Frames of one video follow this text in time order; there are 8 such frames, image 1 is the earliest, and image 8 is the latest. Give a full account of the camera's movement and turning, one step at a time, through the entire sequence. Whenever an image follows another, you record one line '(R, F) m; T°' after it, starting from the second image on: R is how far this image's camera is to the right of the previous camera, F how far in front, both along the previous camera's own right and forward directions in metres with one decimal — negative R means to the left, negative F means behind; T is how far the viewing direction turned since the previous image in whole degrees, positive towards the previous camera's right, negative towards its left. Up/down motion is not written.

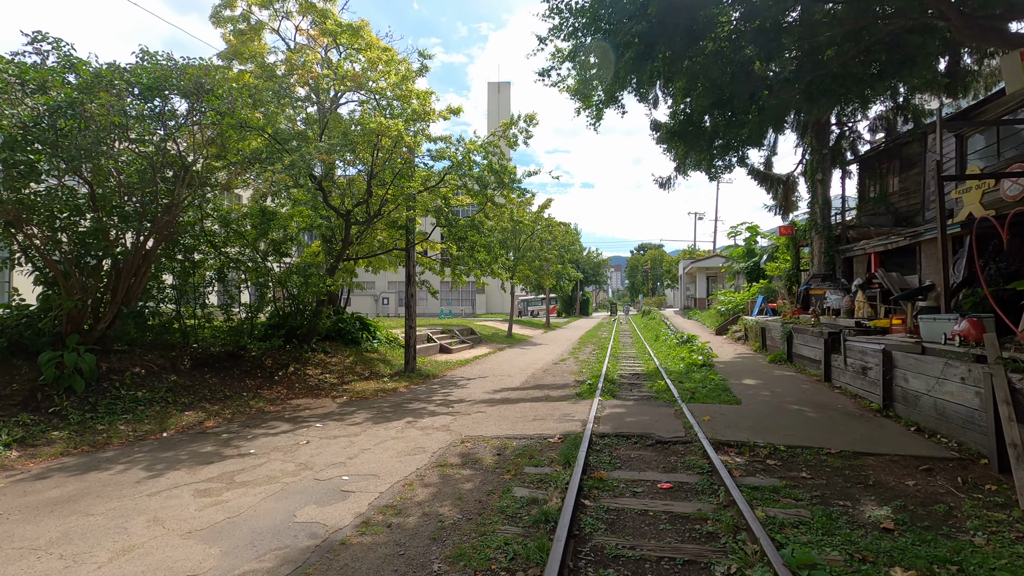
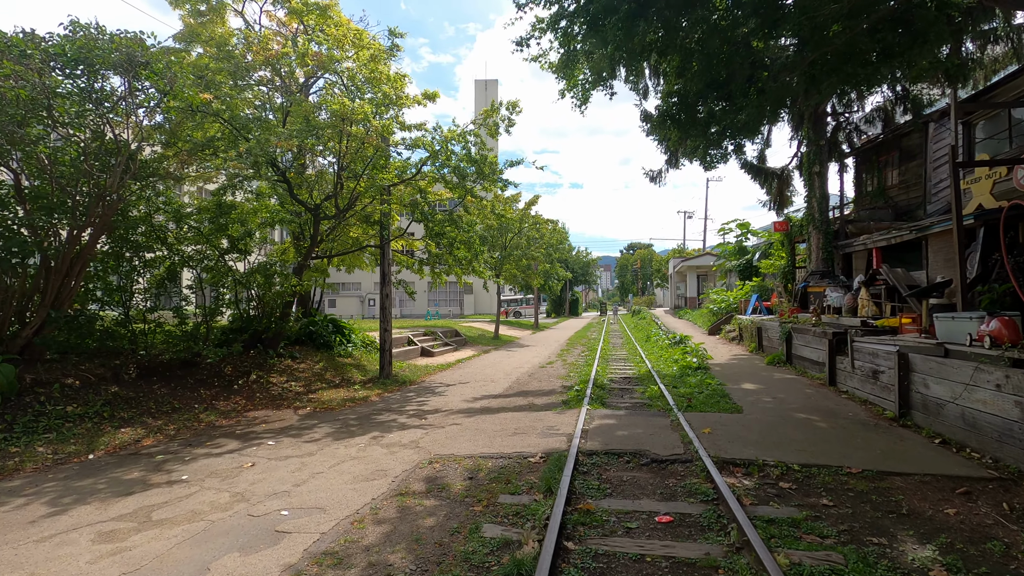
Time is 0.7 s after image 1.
(+0.2, +0.8) m; +1°
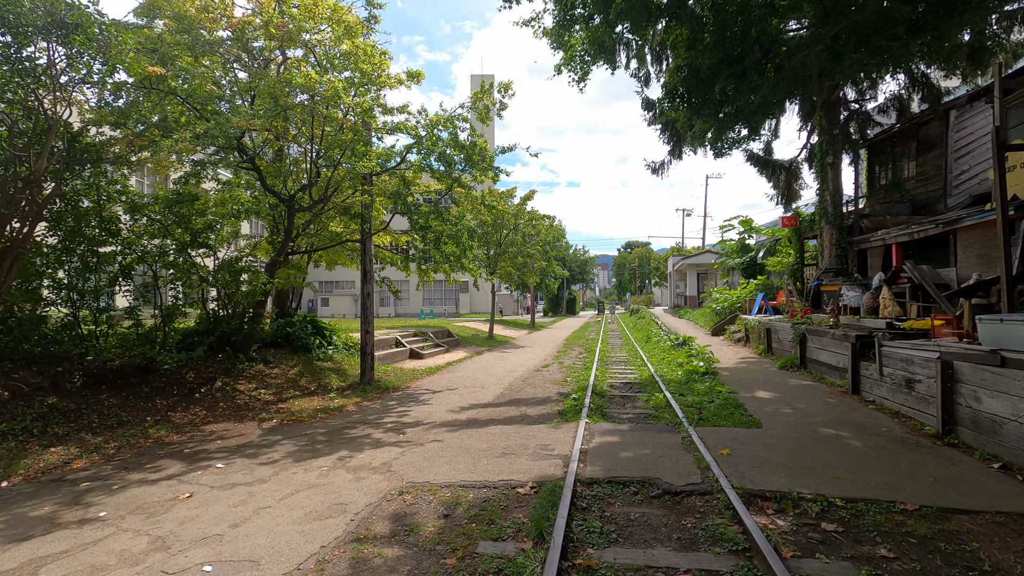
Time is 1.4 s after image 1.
(+0.1, +0.9) m; 0°
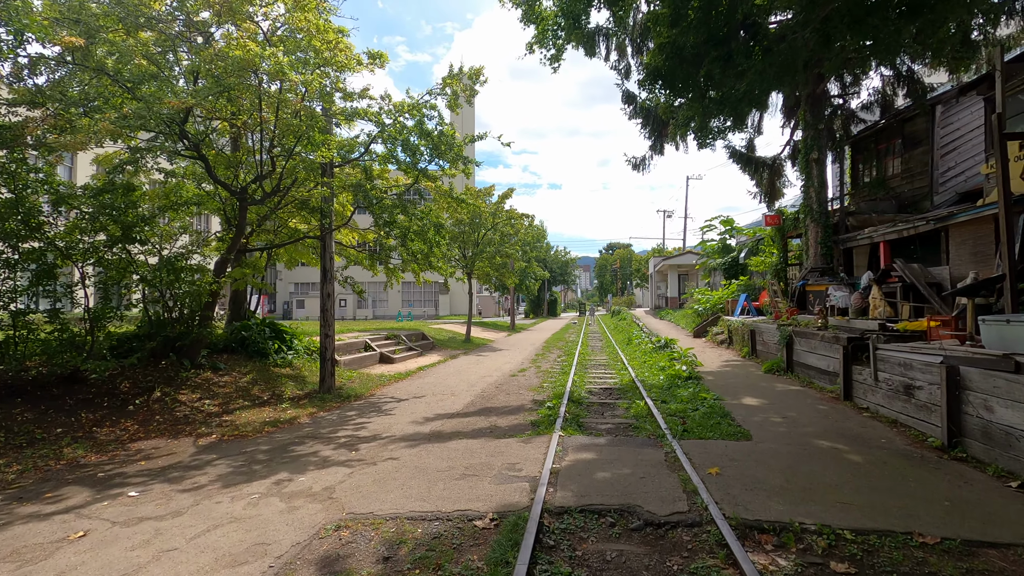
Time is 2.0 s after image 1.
(+0.2, +0.7) m; +2°
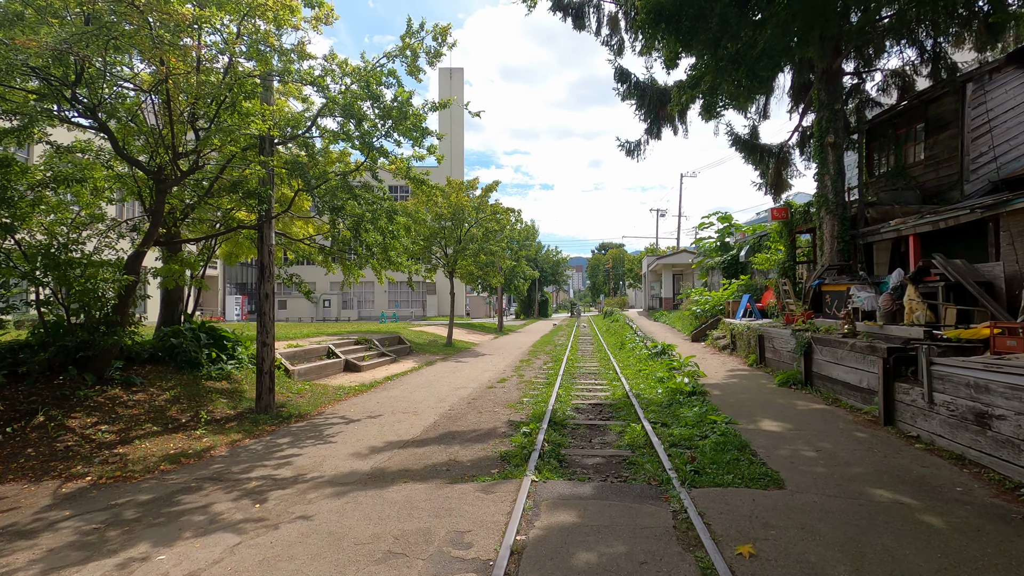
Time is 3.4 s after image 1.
(+0.3, +1.5) m; +1°
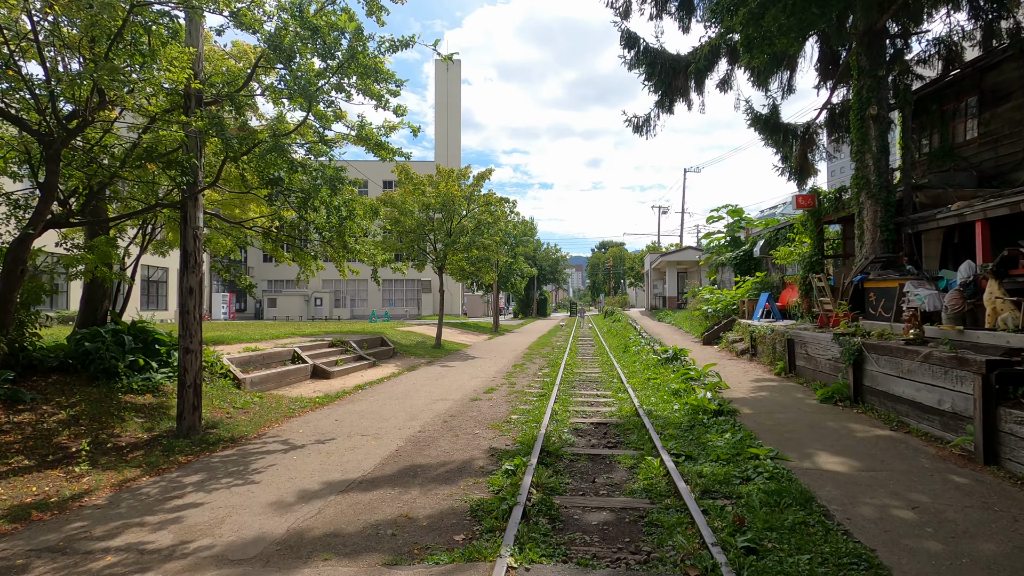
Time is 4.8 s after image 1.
(+0.2, +1.6) m; 0°
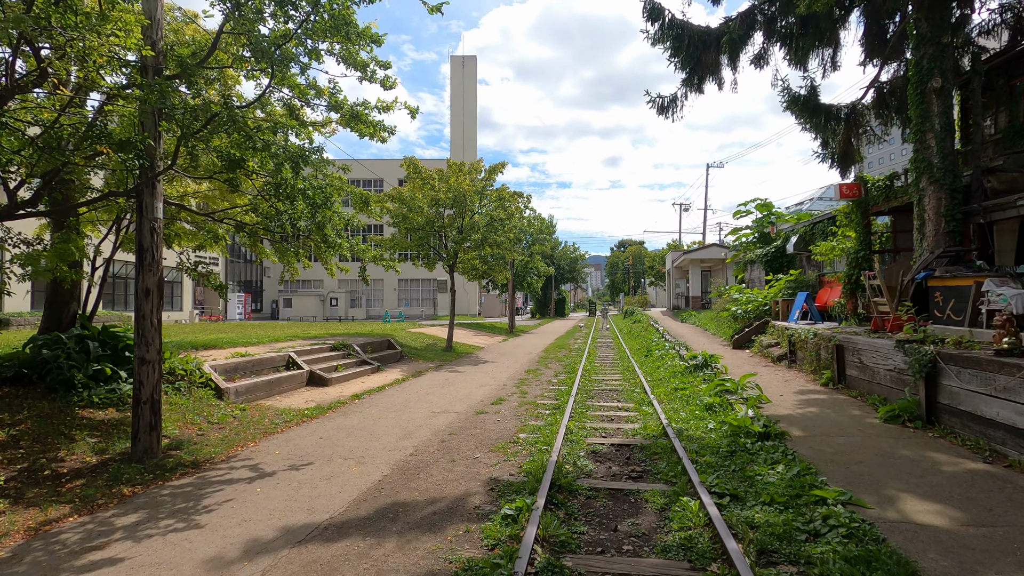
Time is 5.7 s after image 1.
(+0.1, +1.0) m; -2°
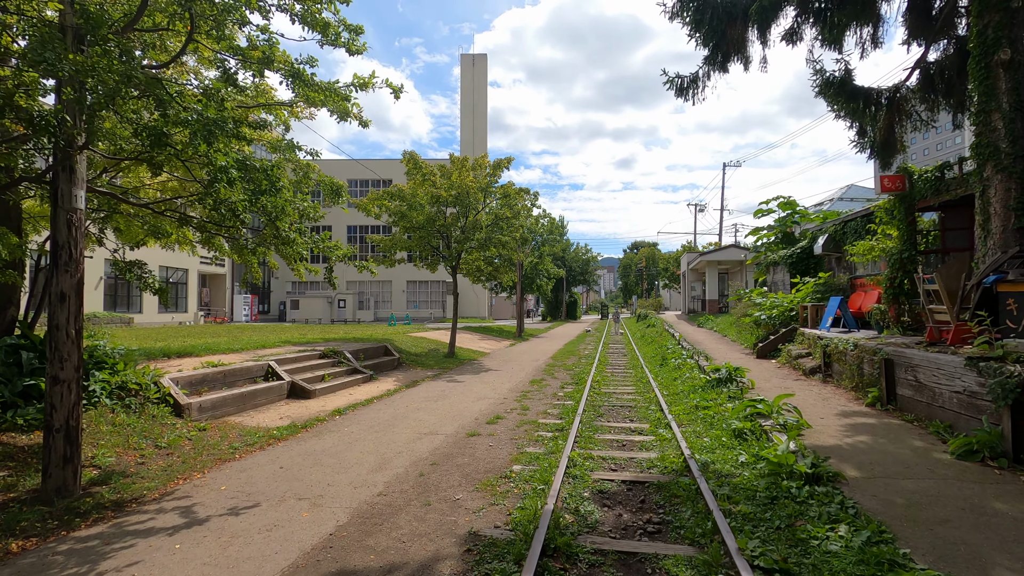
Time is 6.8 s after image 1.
(+0.2, +1.1) m; -1°
